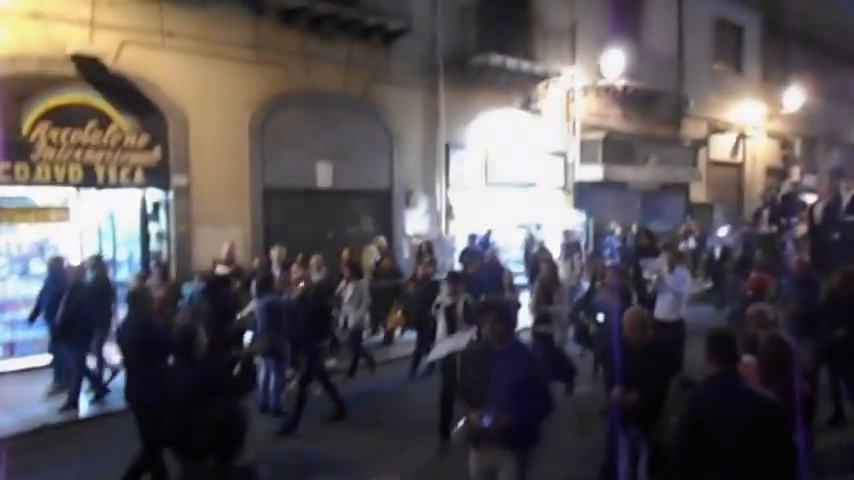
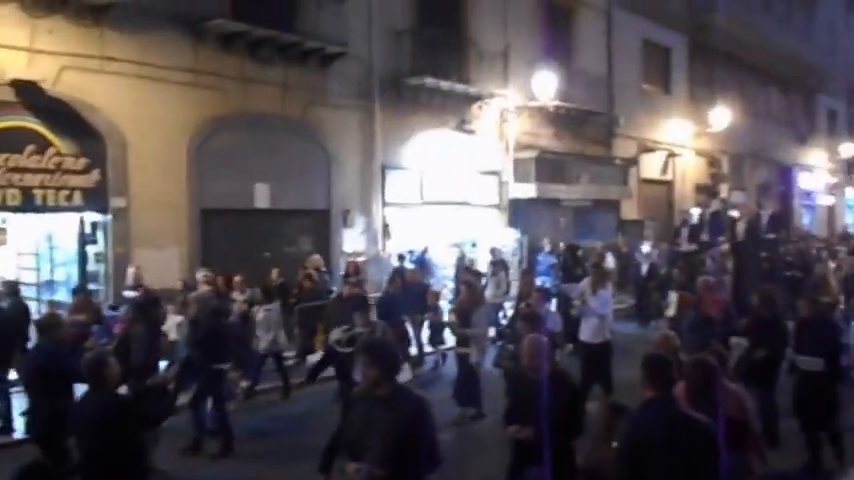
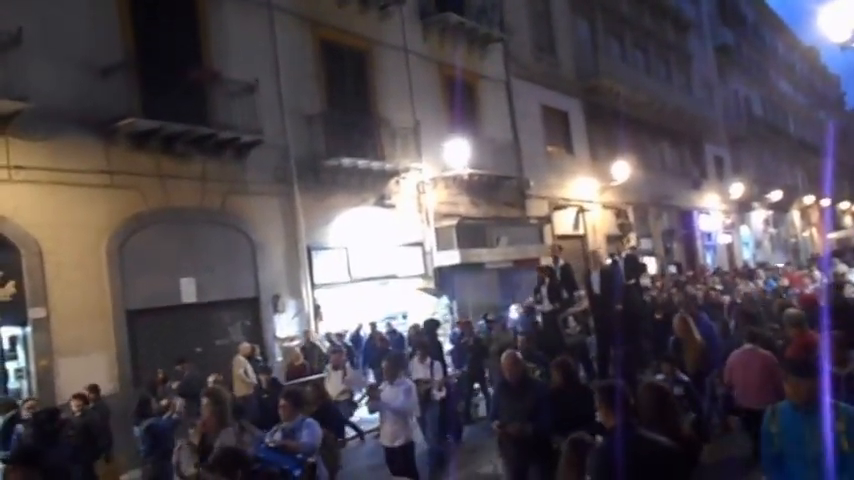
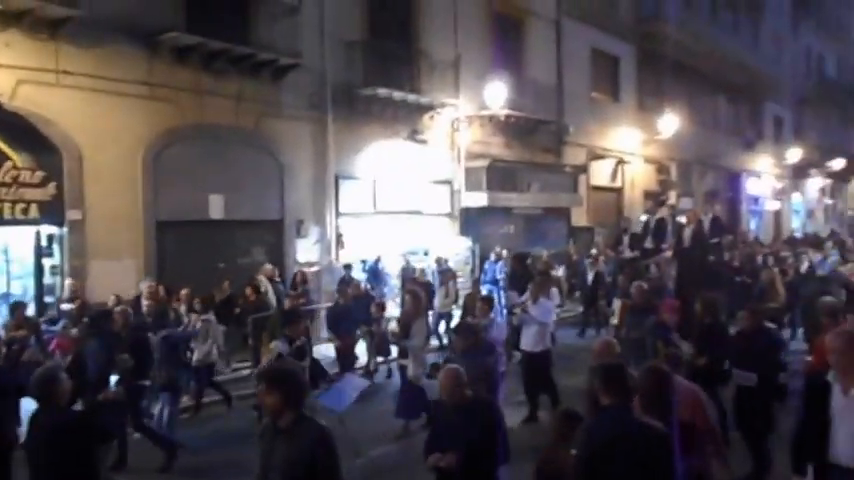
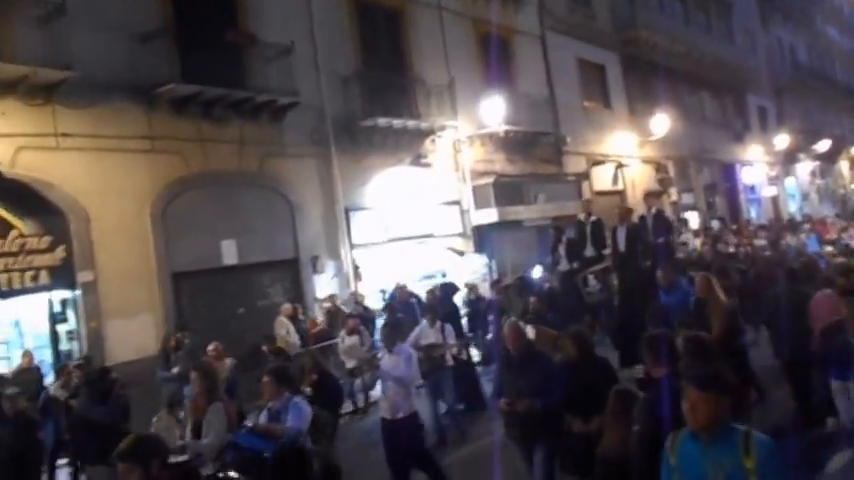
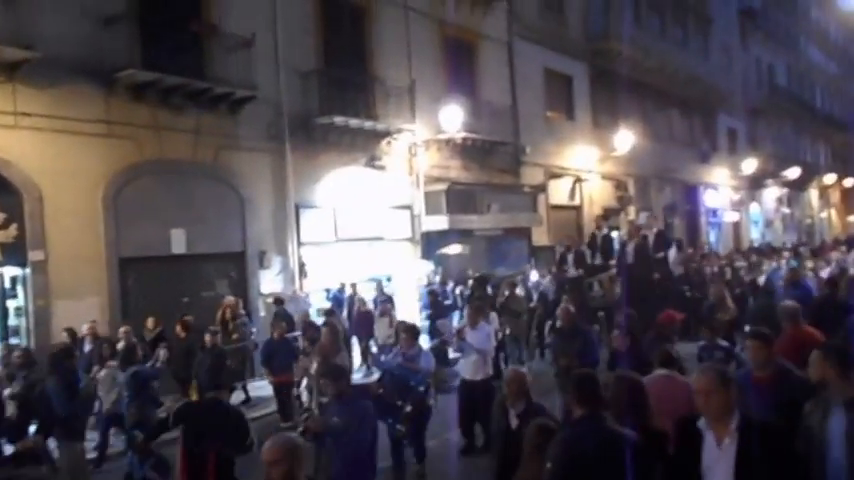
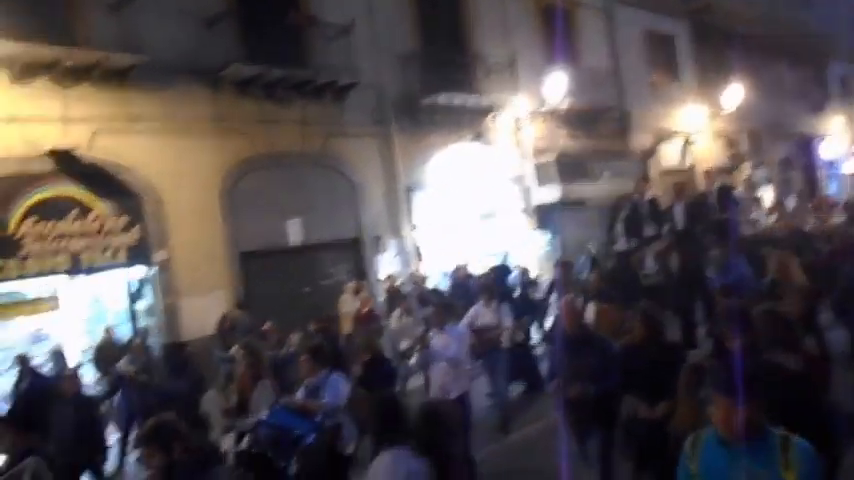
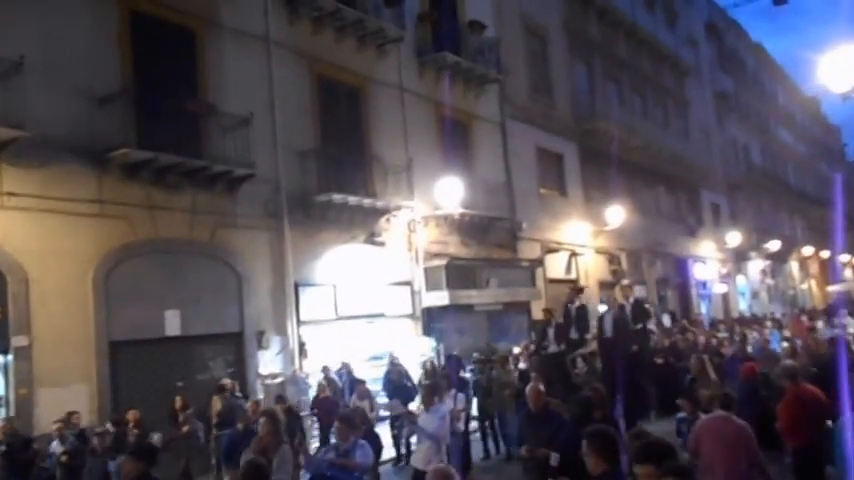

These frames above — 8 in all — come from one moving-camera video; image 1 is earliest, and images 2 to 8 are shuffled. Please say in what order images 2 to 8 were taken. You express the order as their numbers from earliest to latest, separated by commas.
2, 4, 6, 8, 3, 5, 7
